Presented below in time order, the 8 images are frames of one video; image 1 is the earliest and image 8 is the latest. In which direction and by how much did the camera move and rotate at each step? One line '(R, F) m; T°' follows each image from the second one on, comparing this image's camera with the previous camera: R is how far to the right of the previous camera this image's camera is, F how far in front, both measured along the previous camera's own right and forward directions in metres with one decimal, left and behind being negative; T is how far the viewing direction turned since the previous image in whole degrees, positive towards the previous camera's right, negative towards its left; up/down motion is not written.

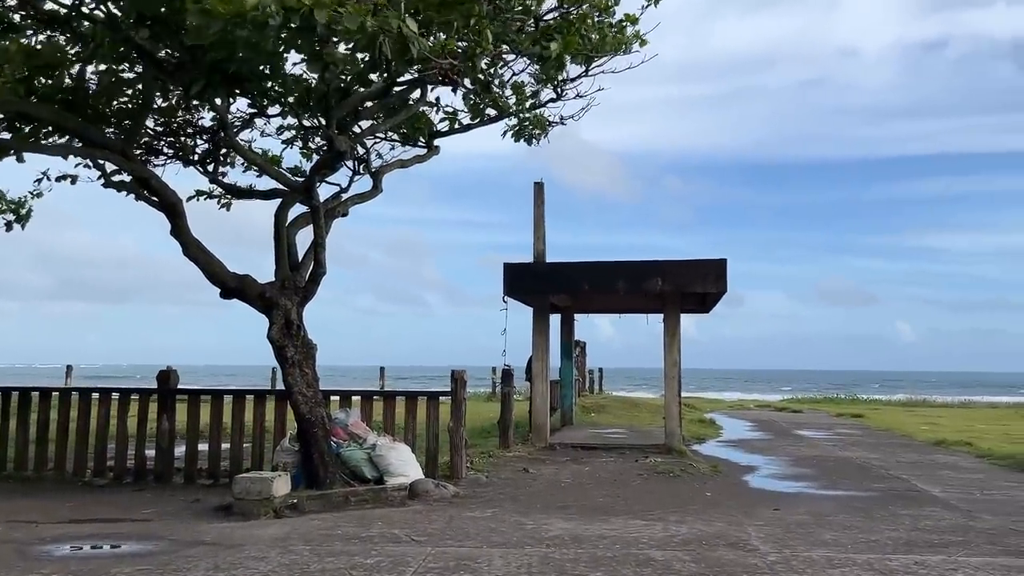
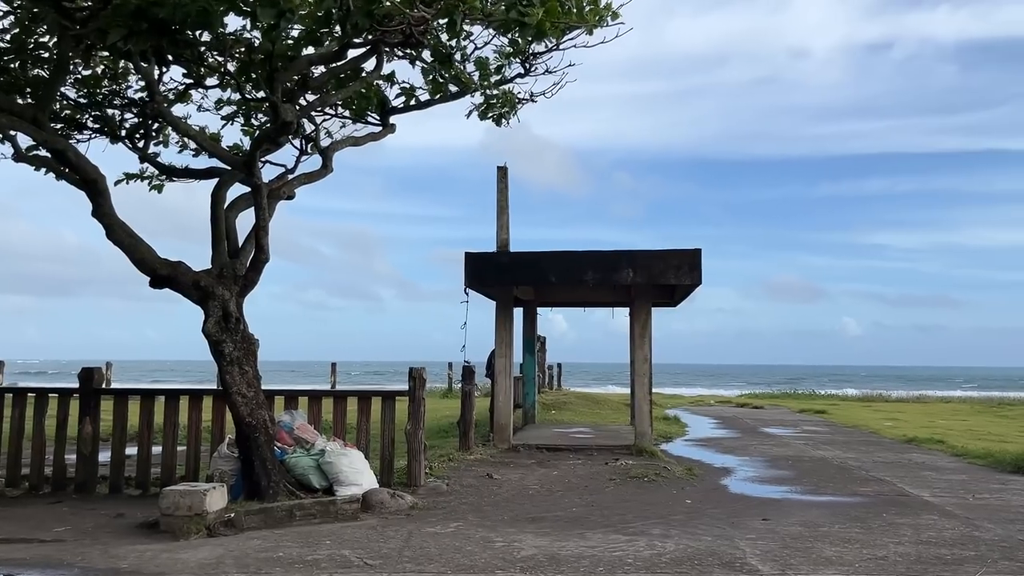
(-0.1, +0.8) m; +3°
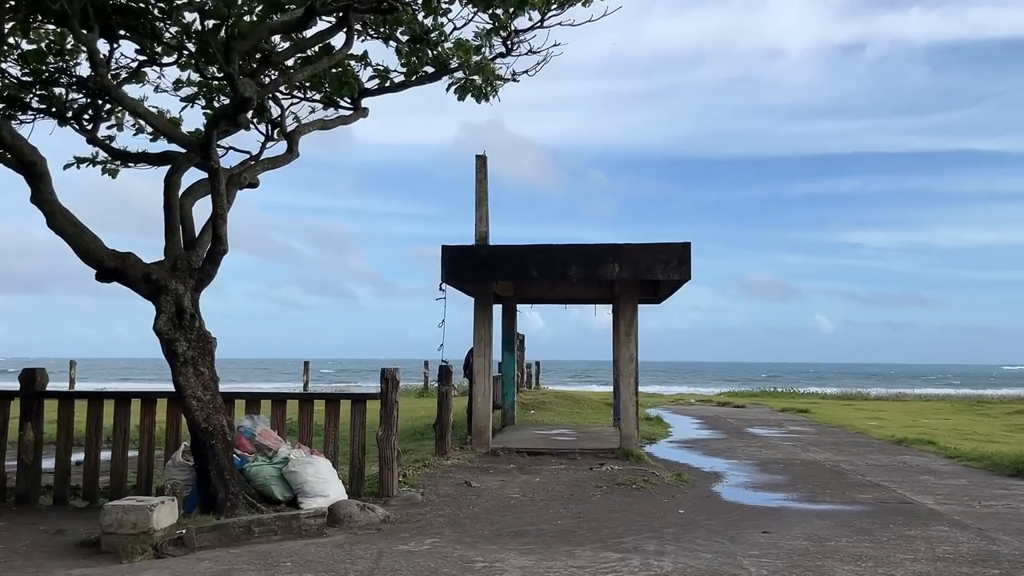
(0.0, +0.6) m; +2°
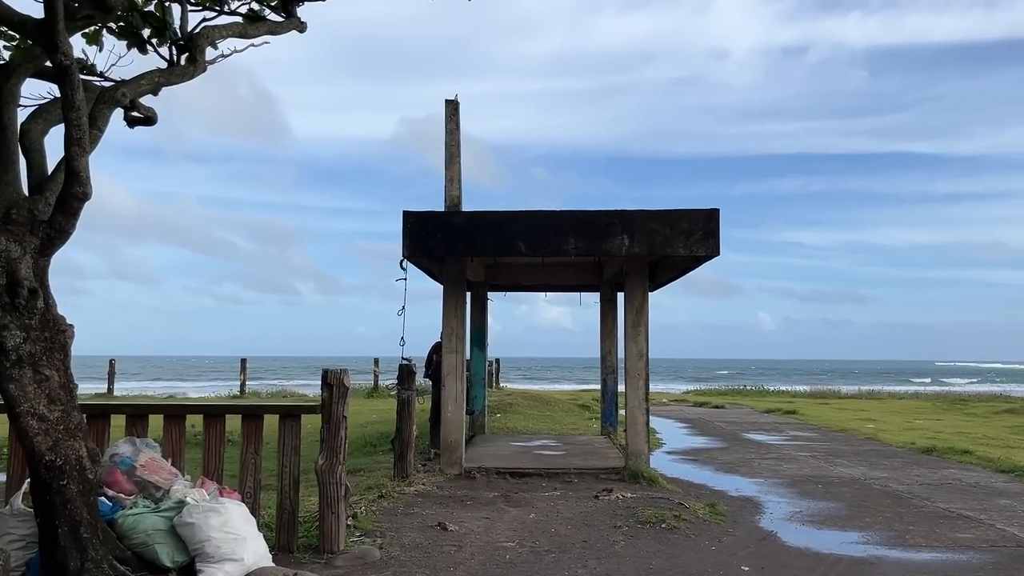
(-0.3, +2.3) m; +3°
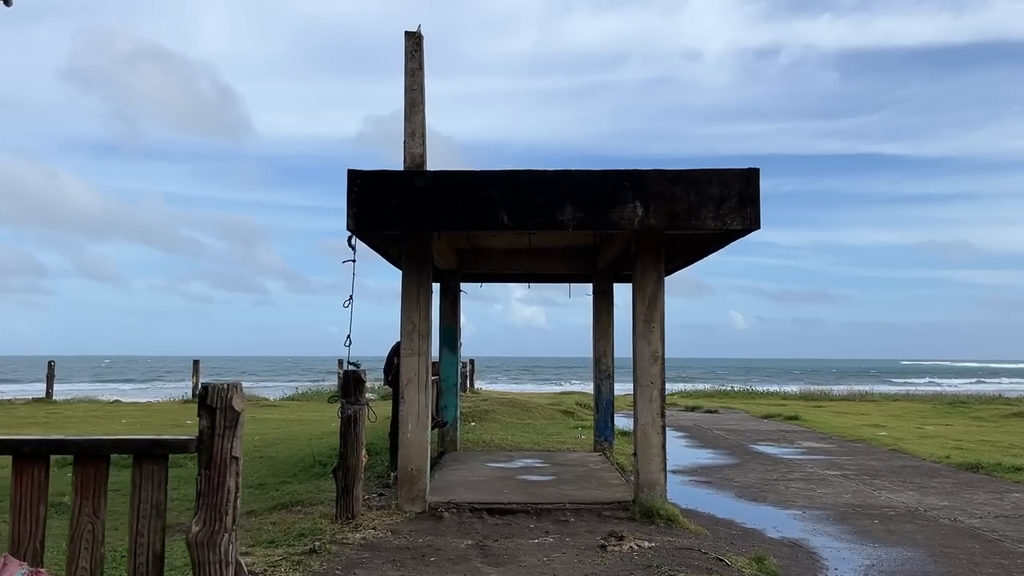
(0.0, +1.9) m; +2°
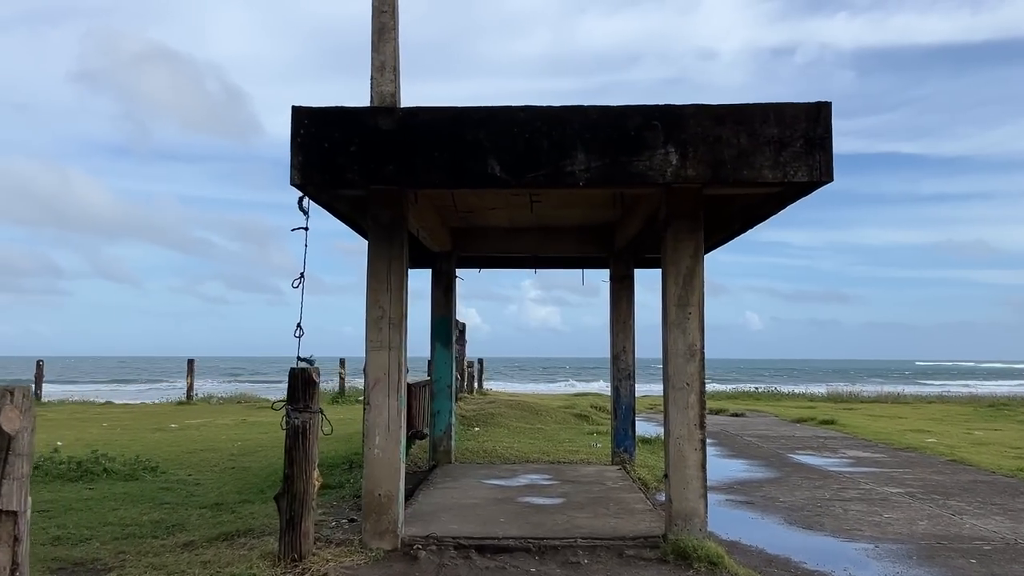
(+0.1, +1.5) m; -1°
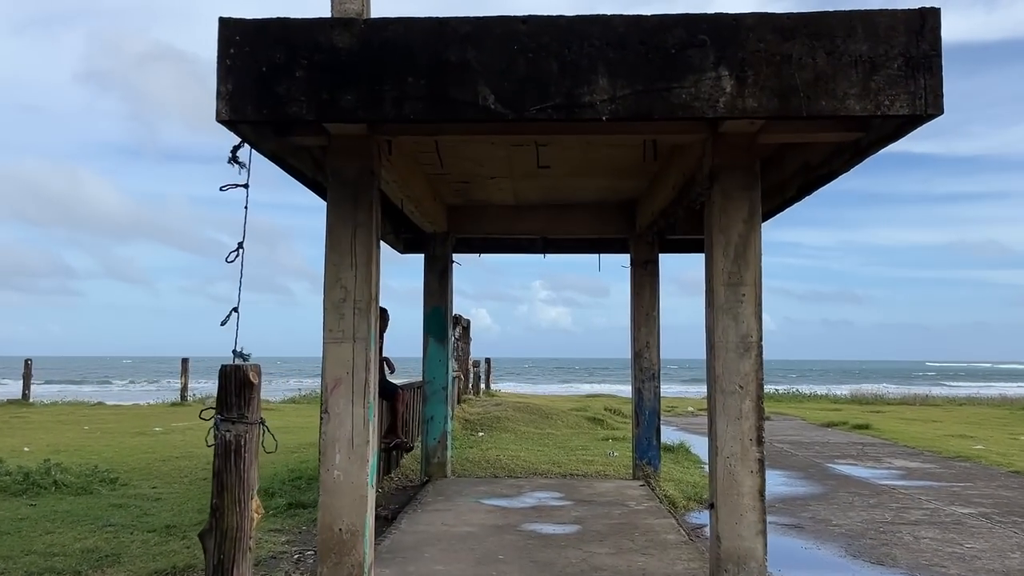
(0.0, +1.2) m; -1°
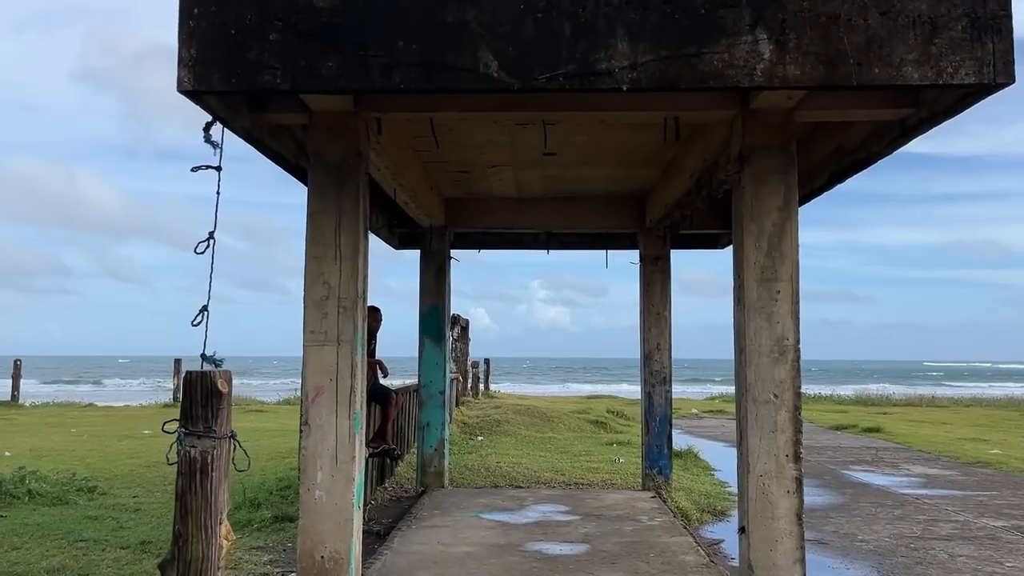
(0.0, +0.5) m; 0°
